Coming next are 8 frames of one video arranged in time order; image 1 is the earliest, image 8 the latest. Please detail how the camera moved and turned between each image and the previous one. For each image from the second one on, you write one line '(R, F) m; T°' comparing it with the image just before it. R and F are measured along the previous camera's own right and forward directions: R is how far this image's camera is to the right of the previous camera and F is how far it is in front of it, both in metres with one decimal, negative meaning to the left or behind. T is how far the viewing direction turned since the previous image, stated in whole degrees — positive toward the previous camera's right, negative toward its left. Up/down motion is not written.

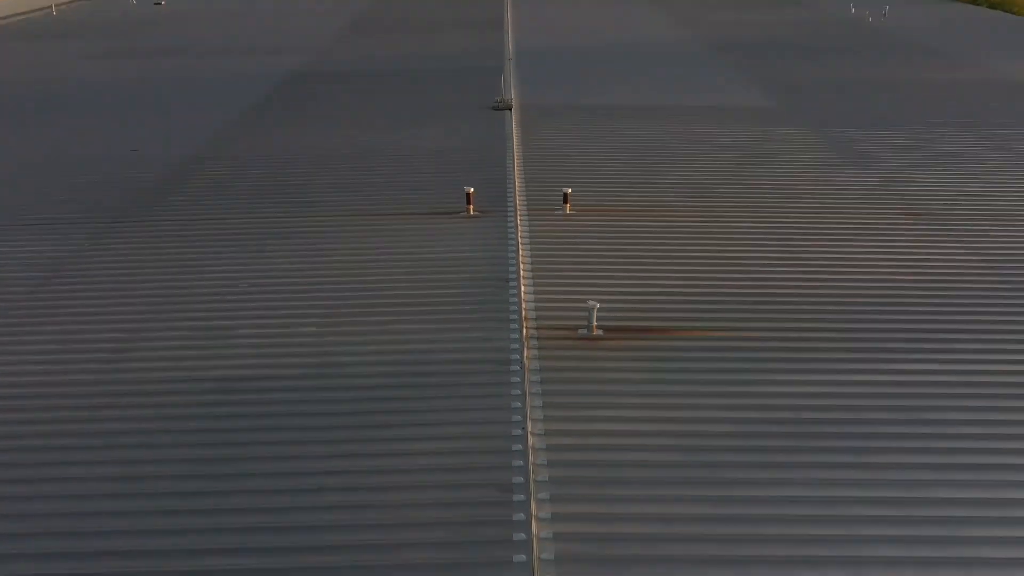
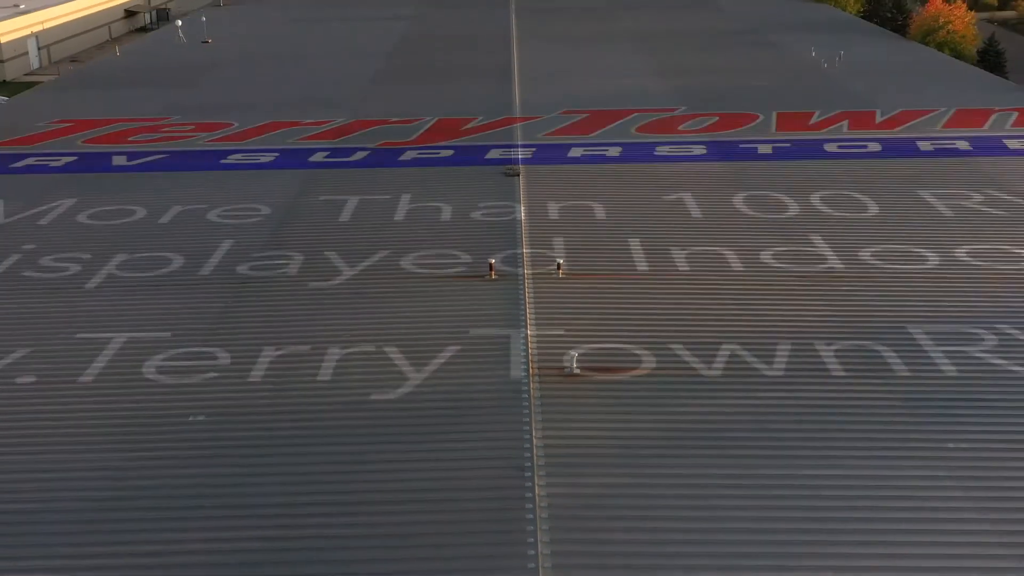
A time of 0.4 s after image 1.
(0.0, -1.7) m; 0°
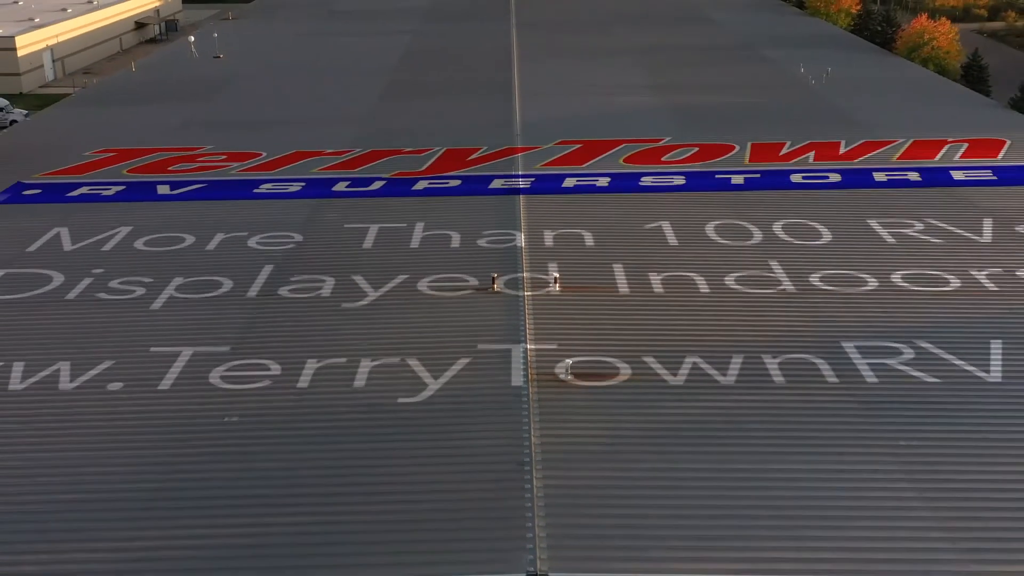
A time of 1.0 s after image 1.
(0.0, -0.8) m; 0°
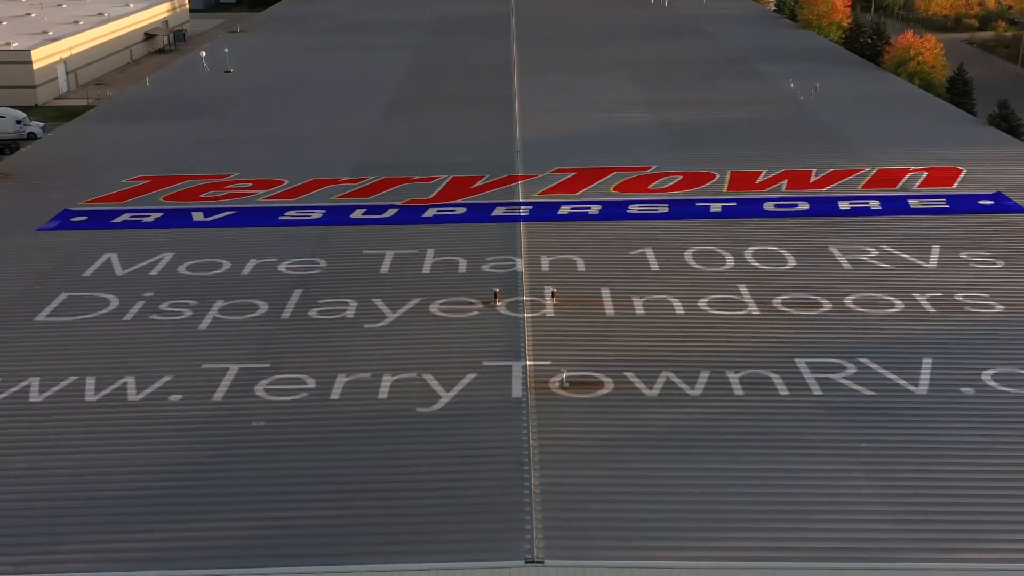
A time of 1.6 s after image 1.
(0.0, -0.8) m; 0°
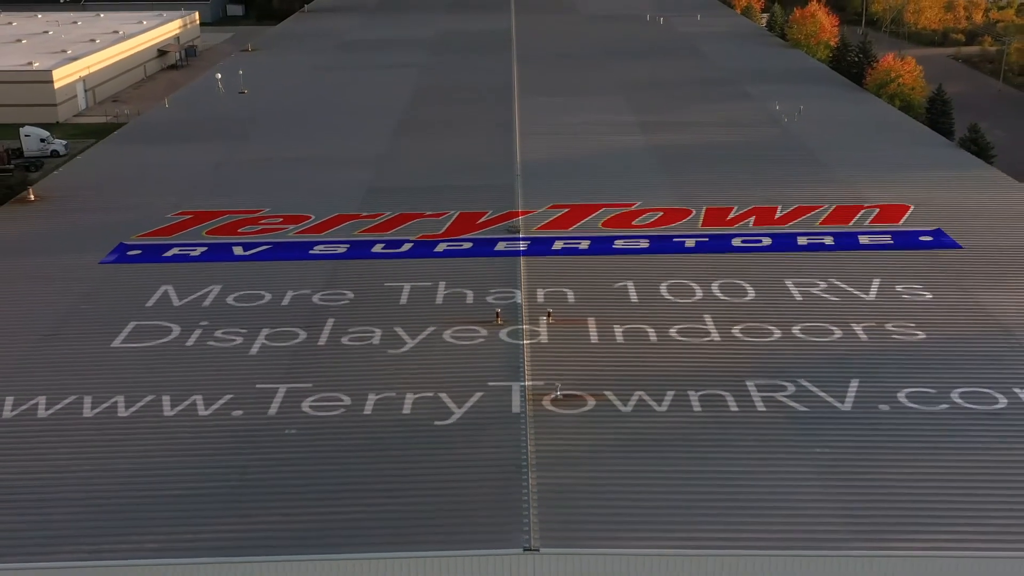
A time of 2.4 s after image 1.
(0.0, -1.2) m; 0°
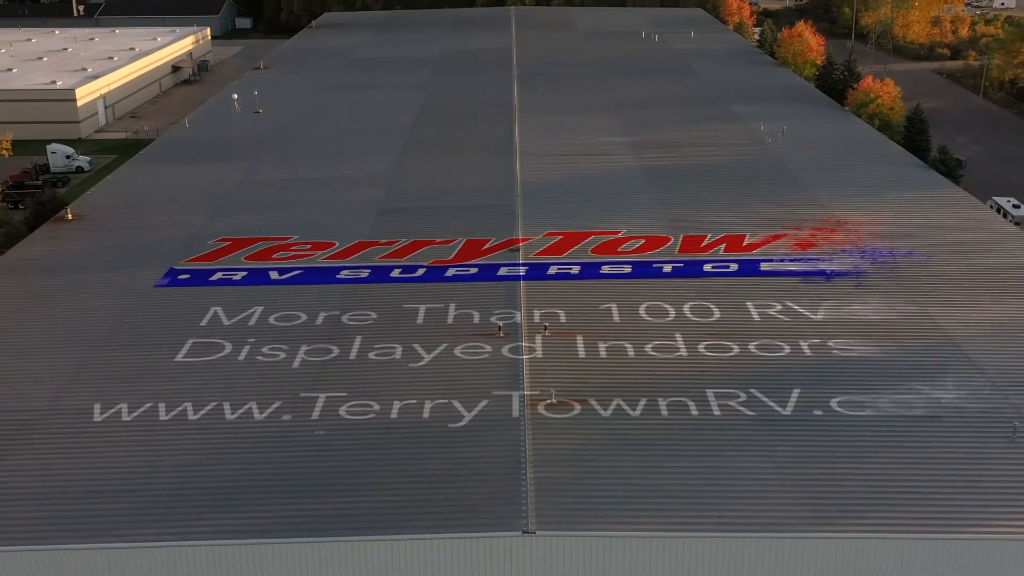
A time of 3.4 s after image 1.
(0.0, -1.5) m; 0°
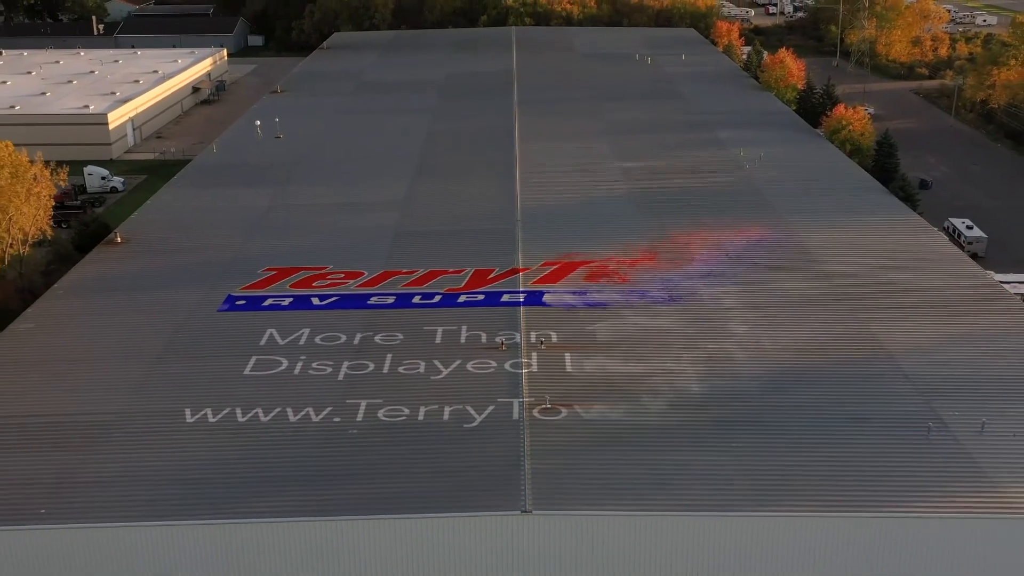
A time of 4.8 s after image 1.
(0.0, -2.3) m; 0°
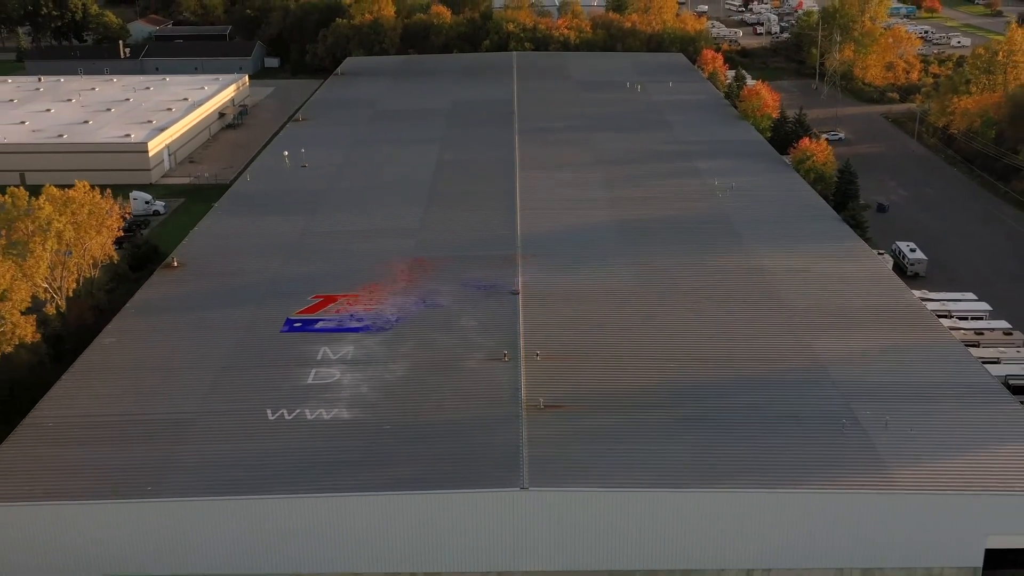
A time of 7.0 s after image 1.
(0.0, -3.5) m; 0°
